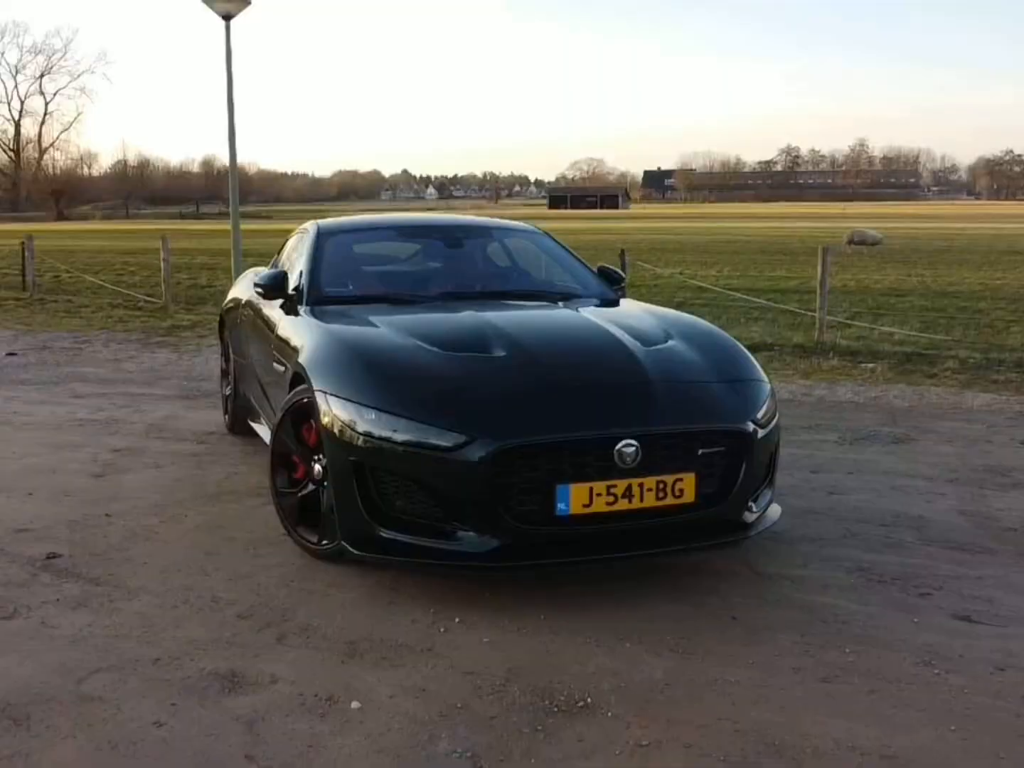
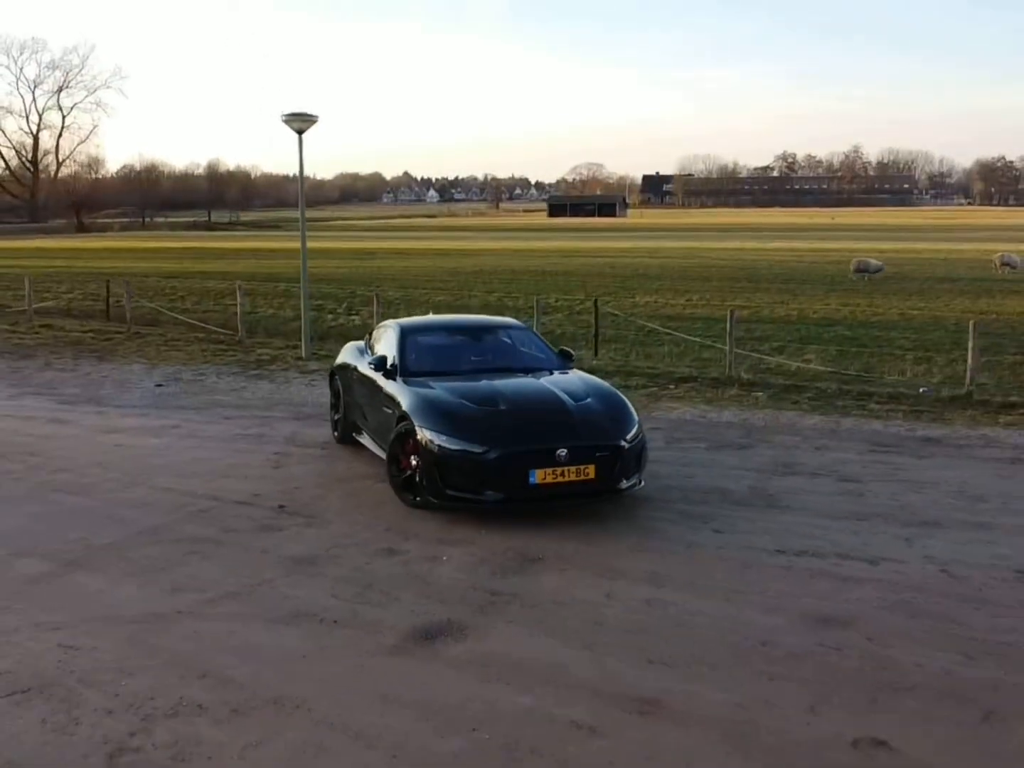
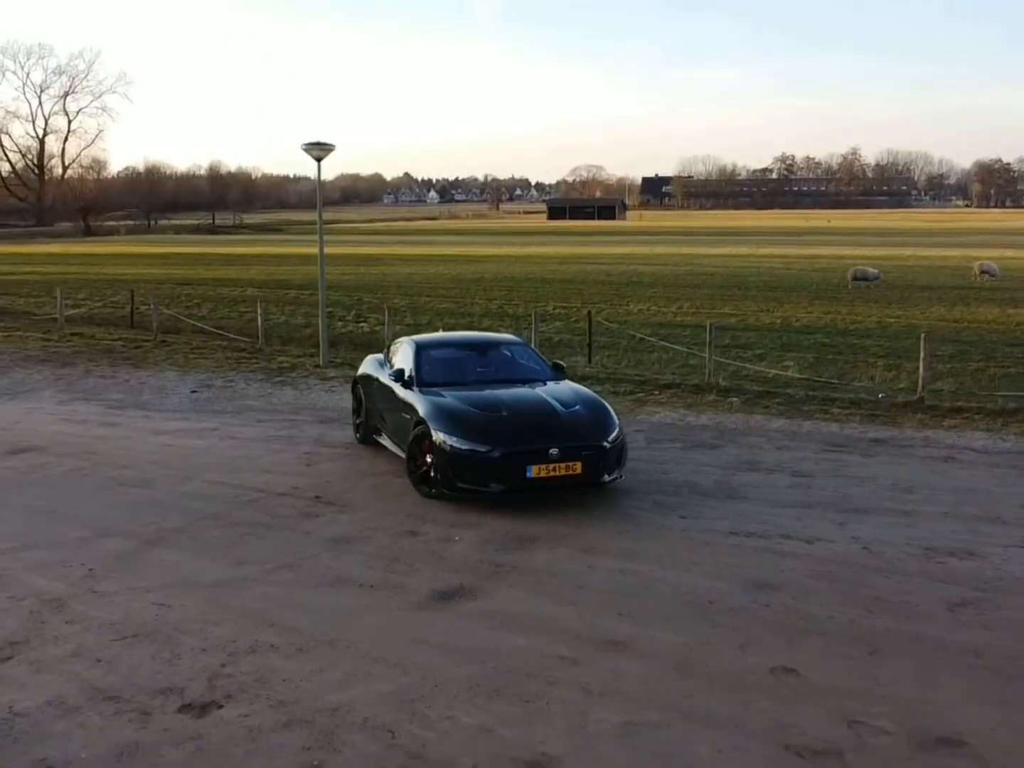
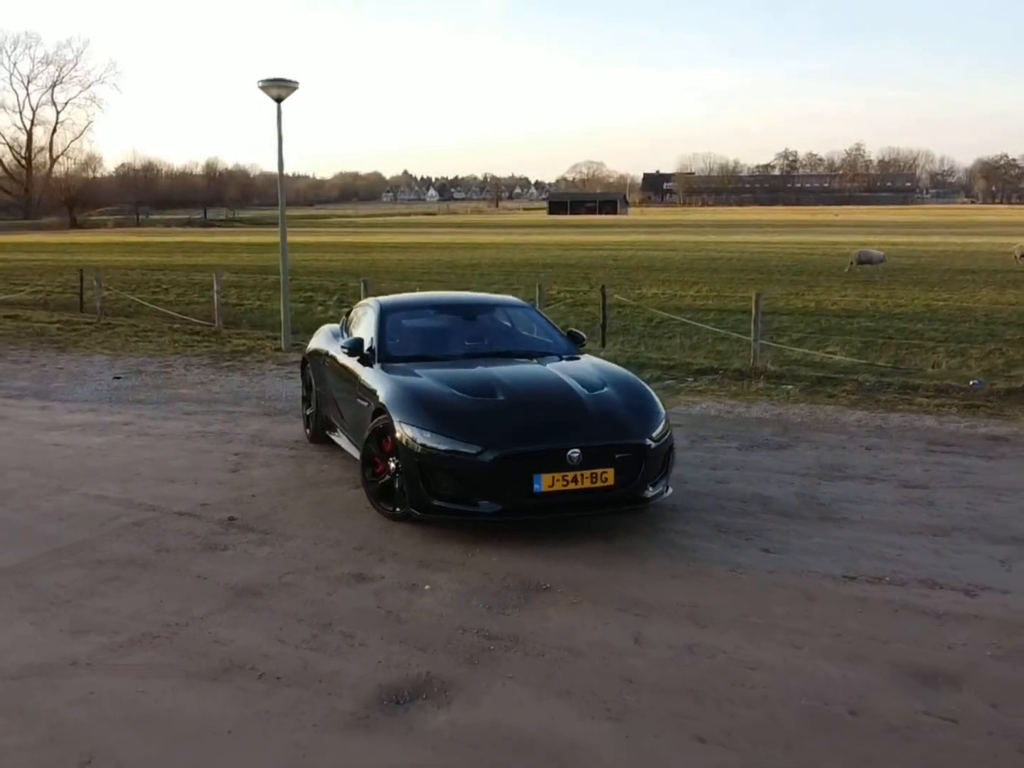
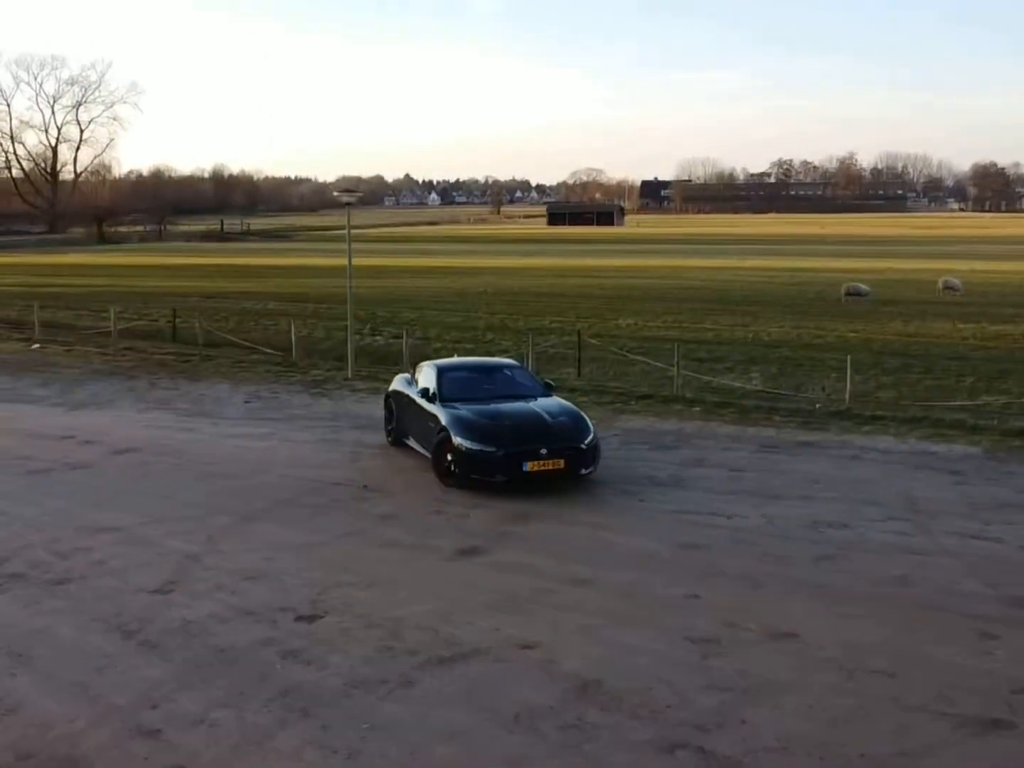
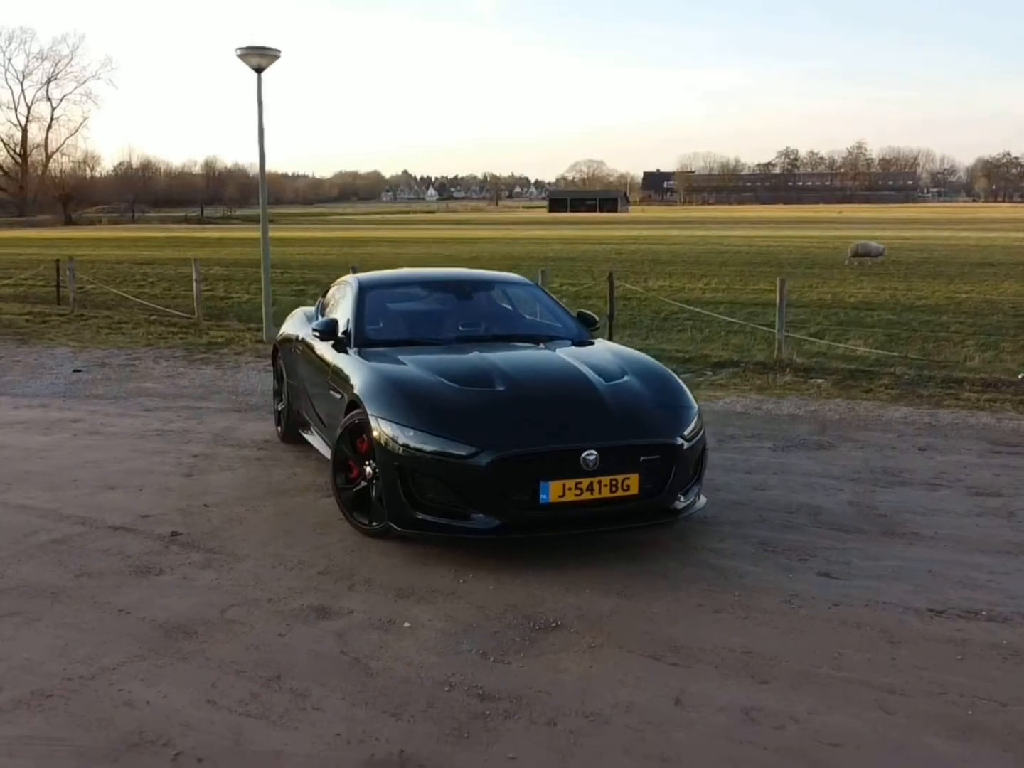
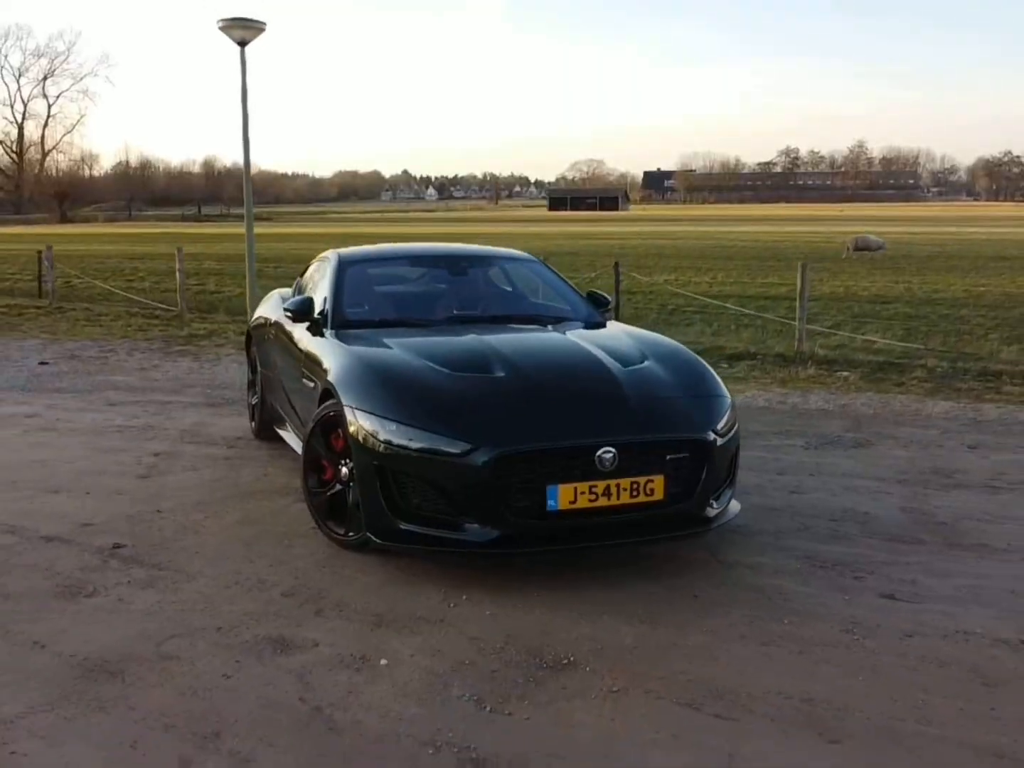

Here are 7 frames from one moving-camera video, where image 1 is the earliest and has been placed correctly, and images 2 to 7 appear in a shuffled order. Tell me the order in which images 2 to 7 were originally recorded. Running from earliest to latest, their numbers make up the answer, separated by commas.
7, 6, 4, 2, 3, 5
